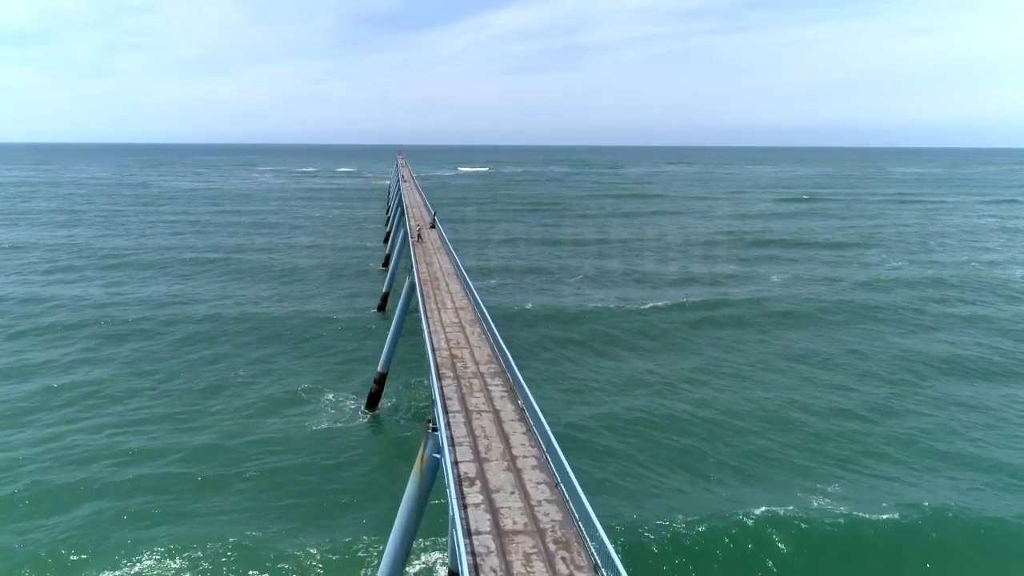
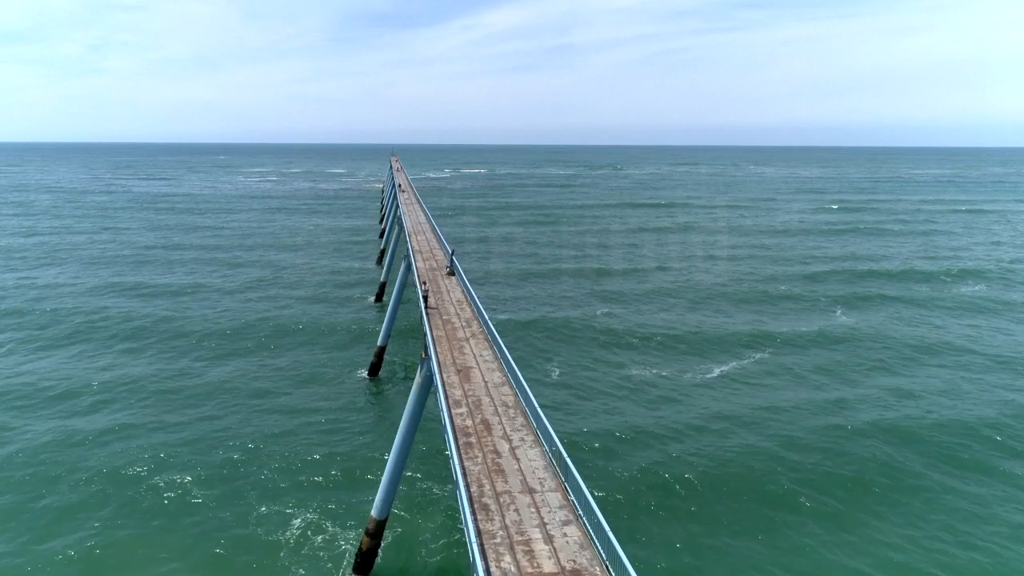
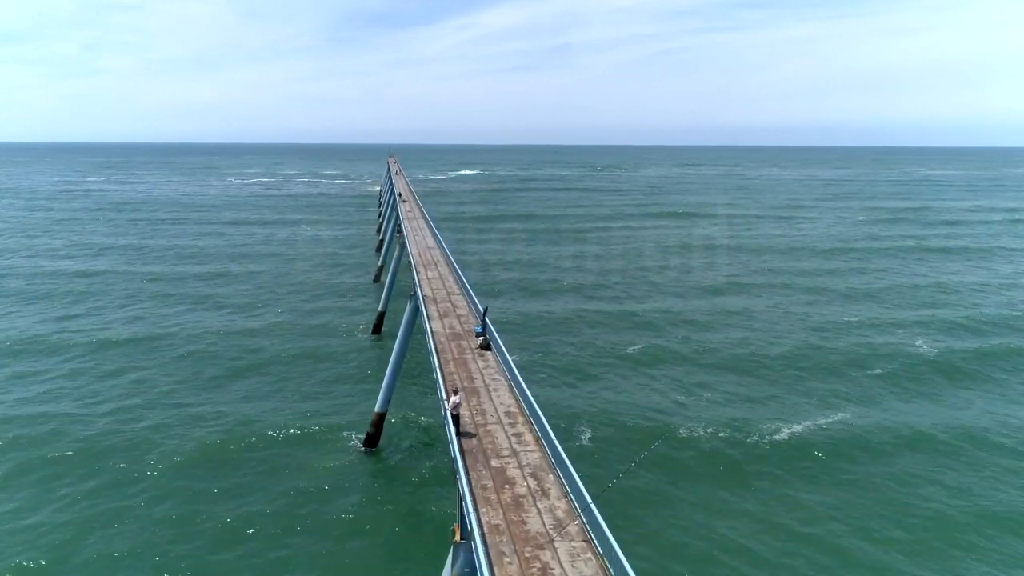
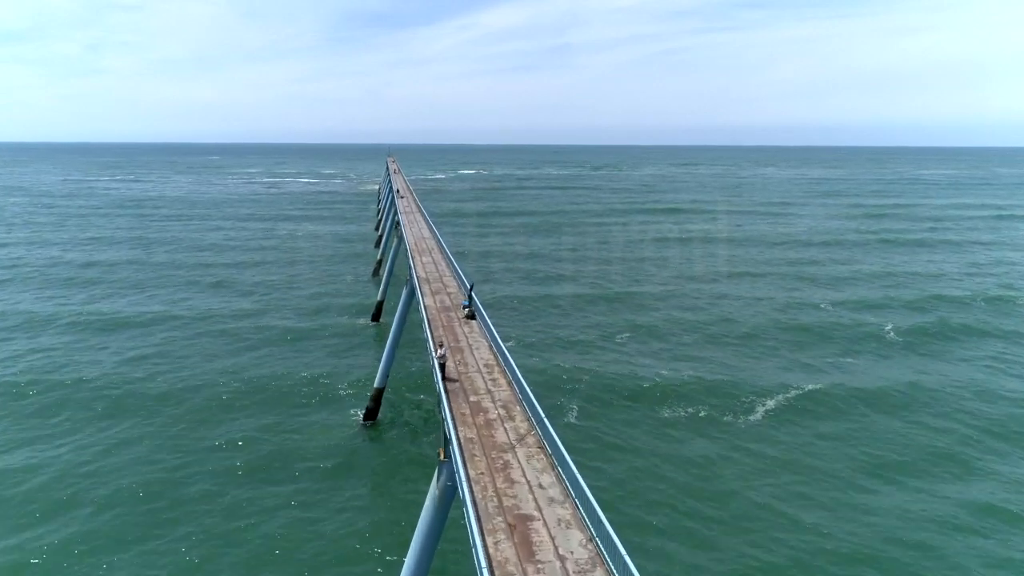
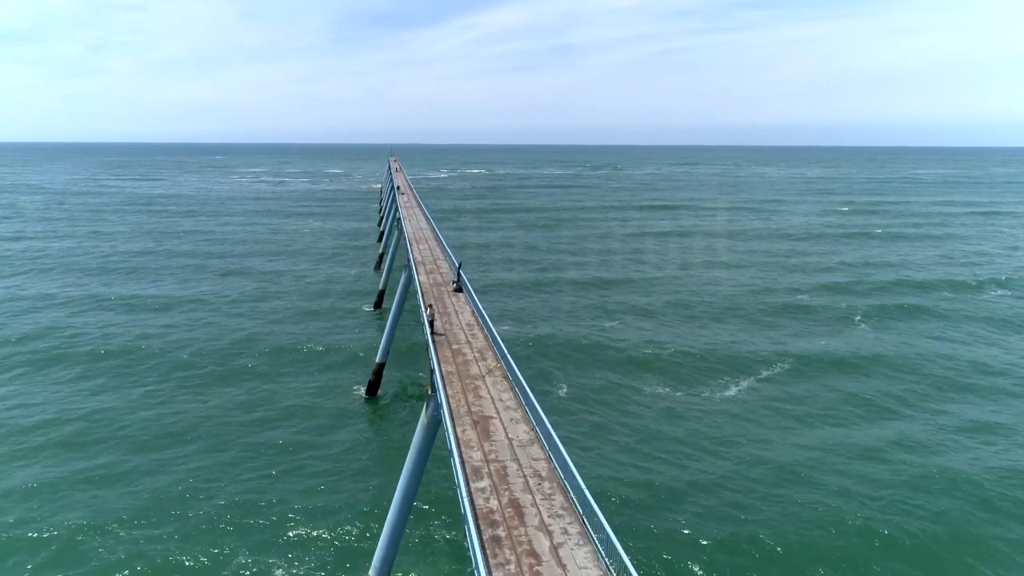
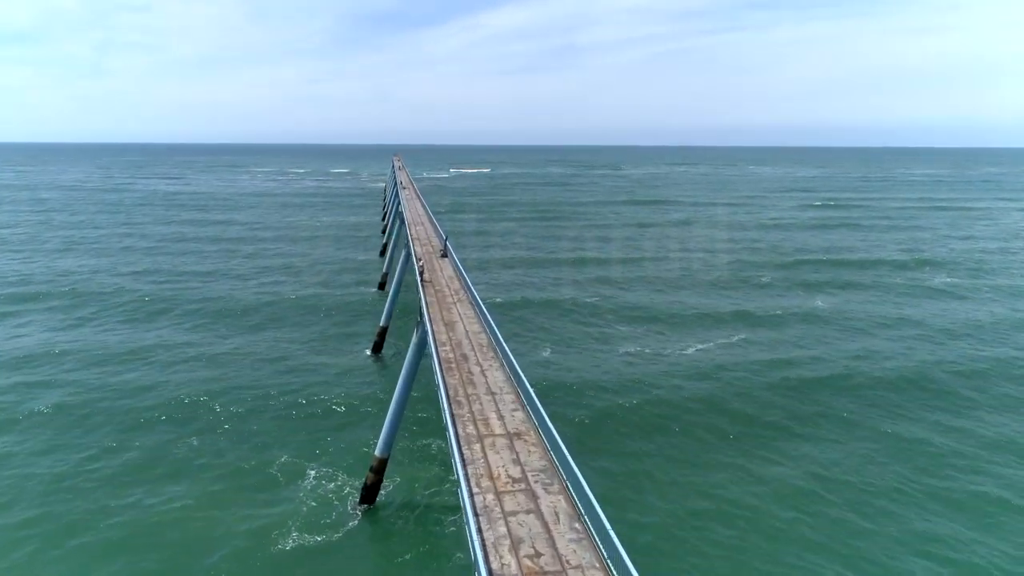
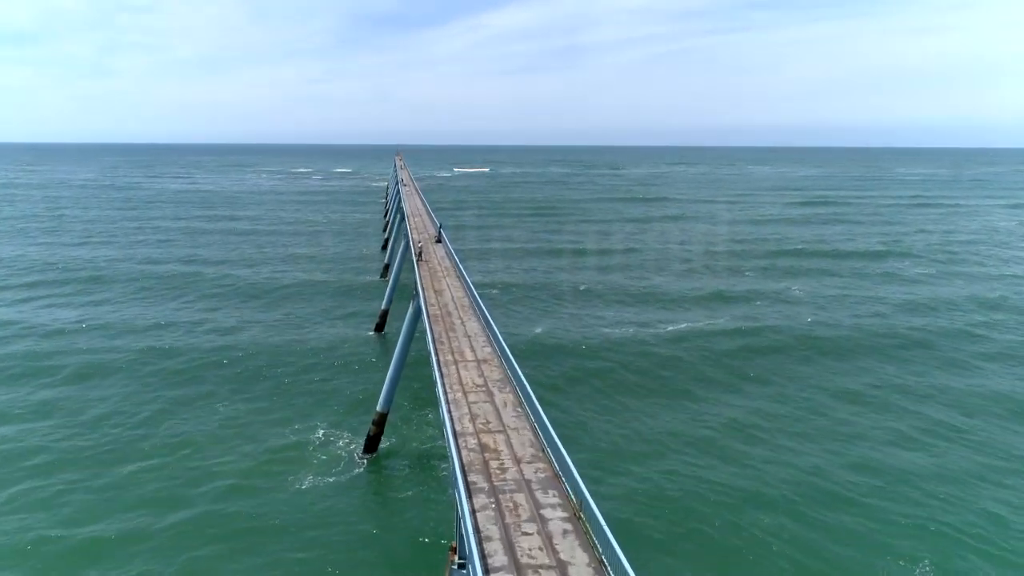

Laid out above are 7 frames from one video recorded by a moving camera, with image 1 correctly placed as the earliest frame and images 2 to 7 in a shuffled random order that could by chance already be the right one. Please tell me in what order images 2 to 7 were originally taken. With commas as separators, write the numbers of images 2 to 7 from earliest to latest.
7, 6, 2, 5, 4, 3
